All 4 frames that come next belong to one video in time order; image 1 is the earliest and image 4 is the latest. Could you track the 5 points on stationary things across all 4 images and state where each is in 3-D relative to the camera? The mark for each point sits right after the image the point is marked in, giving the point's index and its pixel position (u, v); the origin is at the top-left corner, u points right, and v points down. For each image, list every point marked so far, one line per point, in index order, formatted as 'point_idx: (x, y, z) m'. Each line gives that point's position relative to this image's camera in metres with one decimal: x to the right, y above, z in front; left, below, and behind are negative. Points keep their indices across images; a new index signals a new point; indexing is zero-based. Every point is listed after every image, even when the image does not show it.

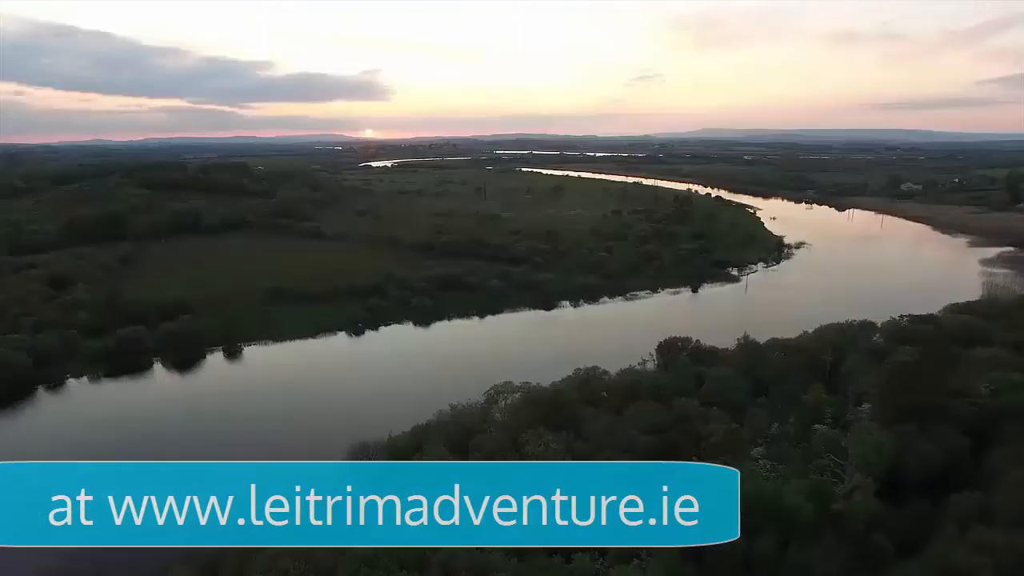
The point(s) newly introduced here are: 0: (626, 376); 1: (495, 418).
0: (+3.2, -2.5, +18.7) m
1: (-0.4, -3.1, +16.4) m
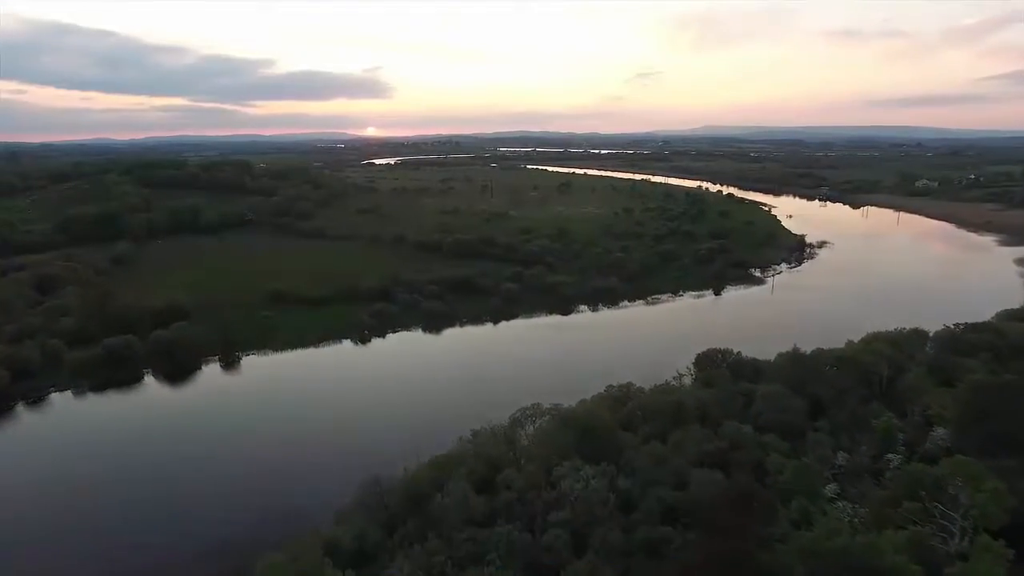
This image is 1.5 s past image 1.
0: (+3.8, -2.7, +16.9) m
1: (+0.2, -3.4, +14.5) m
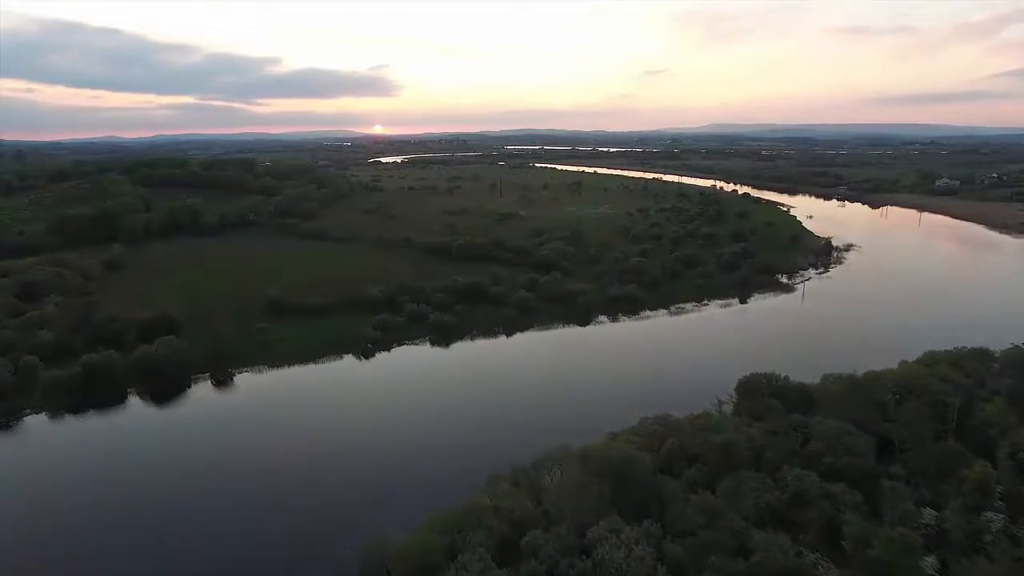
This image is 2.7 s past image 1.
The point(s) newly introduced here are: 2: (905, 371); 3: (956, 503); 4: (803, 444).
0: (+4.3, -3.1, +14.7) m
1: (+0.7, -3.8, +12.4) m
2: (+10.2, -2.2, +17.2) m
3: (+7.6, -3.7, +11.6) m
4: (+6.1, -3.3, +14.0) m
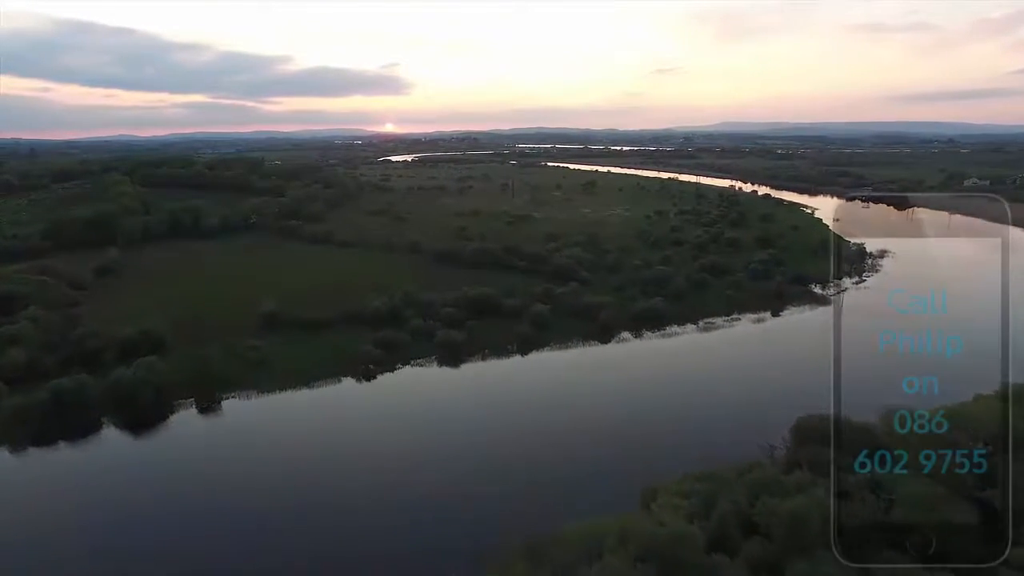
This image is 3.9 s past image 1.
0: (+4.6, -3.7, +12.3) m
1: (+1.0, -4.4, +10.1) m
2: (+10.6, -2.8, +14.7) m
3: (+7.9, -4.3, +9.1) m
4: (+6.4, -3.8, +11.6) m
